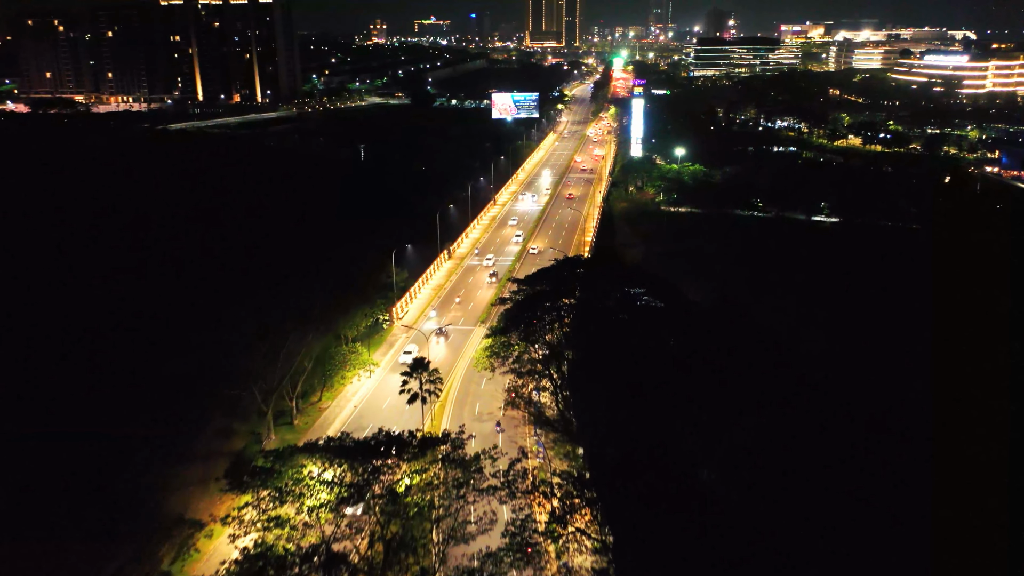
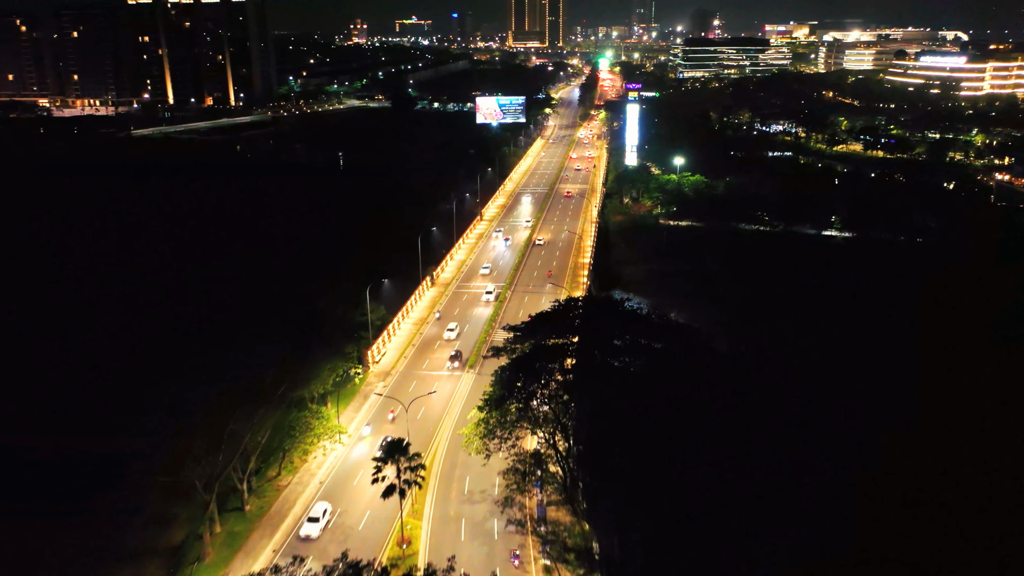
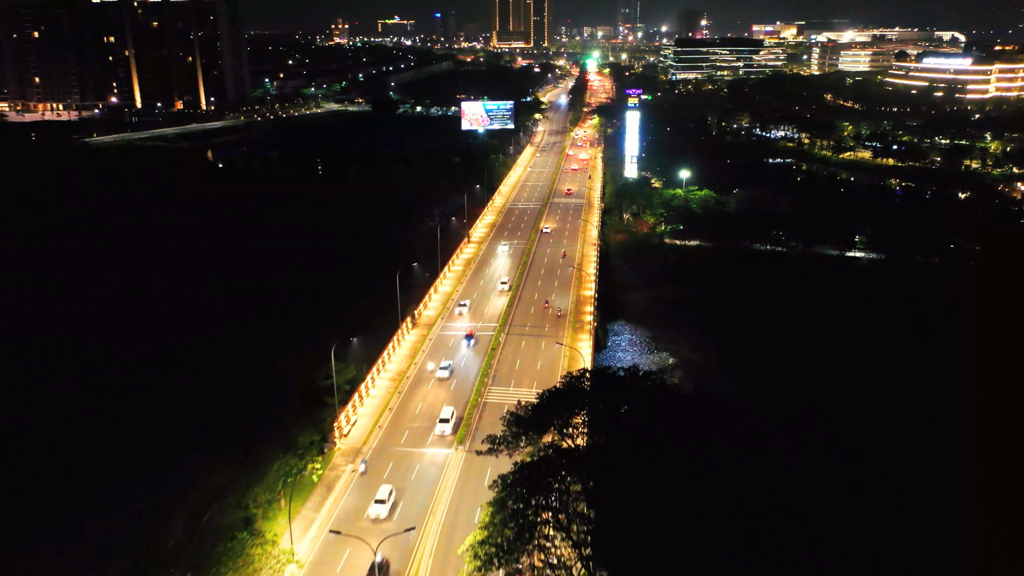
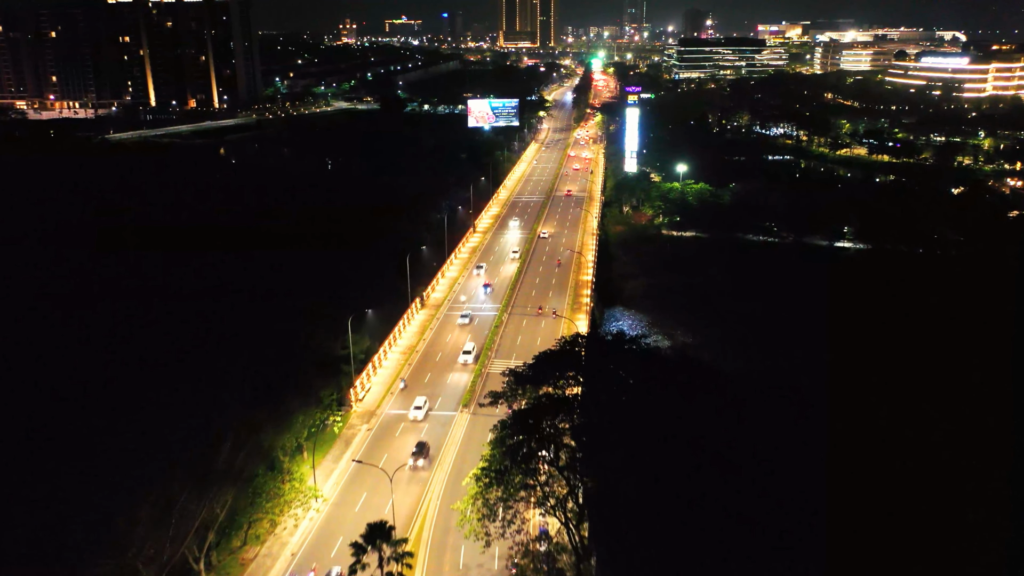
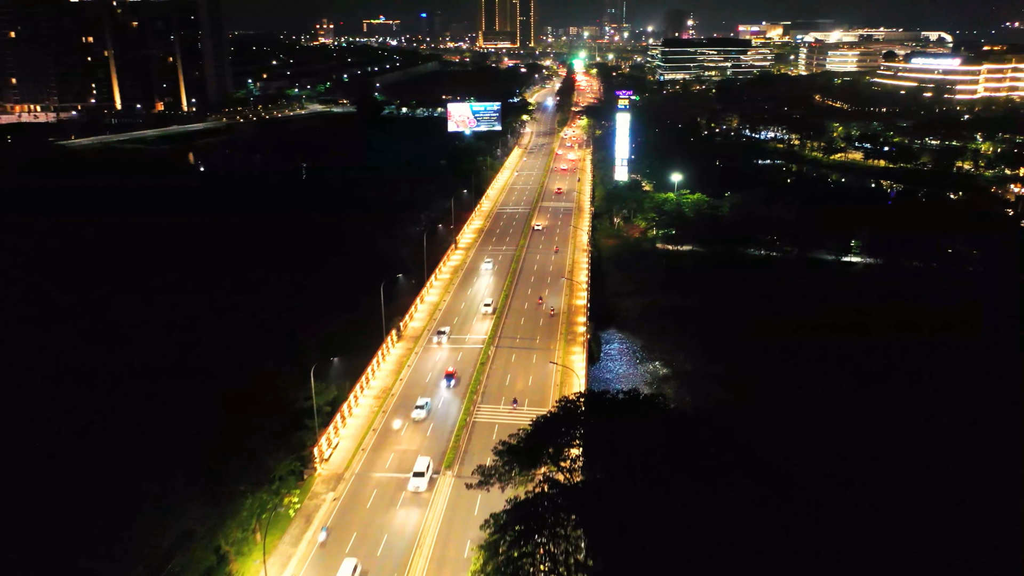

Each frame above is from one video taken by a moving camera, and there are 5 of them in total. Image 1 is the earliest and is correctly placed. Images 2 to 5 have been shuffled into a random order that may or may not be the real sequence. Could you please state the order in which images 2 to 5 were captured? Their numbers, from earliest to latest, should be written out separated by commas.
2, 4, 3, 5
